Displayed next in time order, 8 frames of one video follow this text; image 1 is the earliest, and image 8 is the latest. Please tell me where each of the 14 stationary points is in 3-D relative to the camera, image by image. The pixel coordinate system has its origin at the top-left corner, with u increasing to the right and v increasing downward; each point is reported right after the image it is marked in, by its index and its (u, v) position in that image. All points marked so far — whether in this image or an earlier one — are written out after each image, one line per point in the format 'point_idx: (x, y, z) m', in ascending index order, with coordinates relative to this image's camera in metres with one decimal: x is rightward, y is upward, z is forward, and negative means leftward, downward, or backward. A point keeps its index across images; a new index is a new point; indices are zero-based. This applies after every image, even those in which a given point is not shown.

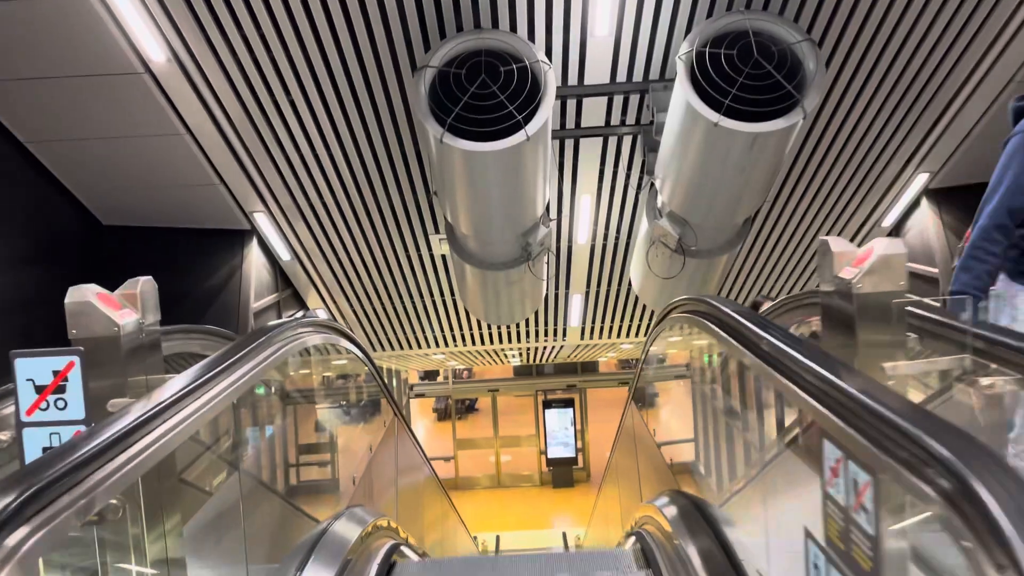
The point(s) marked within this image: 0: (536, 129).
0: (+0.1, +0.7, +3.5) m
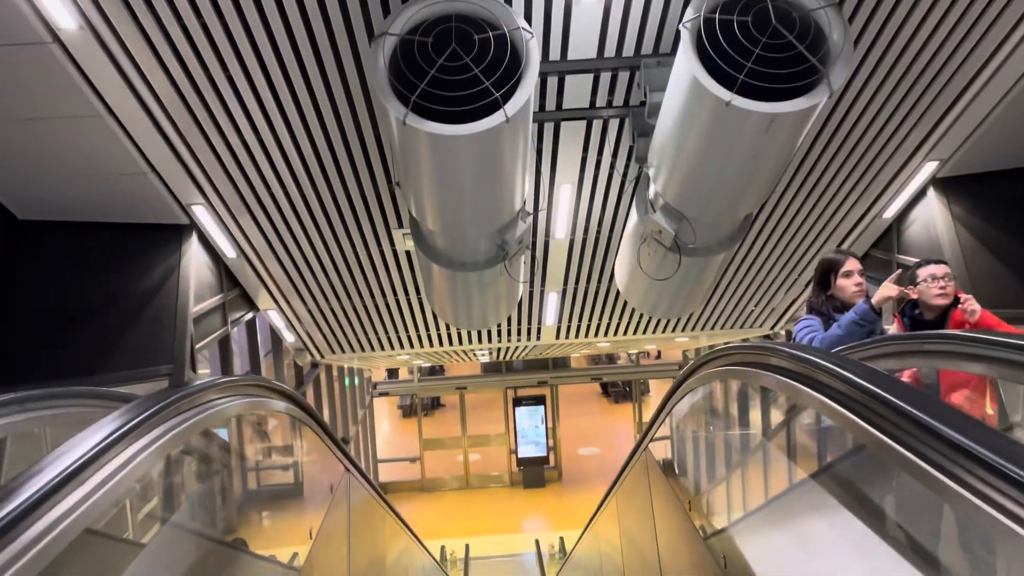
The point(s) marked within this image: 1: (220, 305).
0: (0.0, +0.7, +3.0) m
1: (-2.0, -0.1, +5.4) m
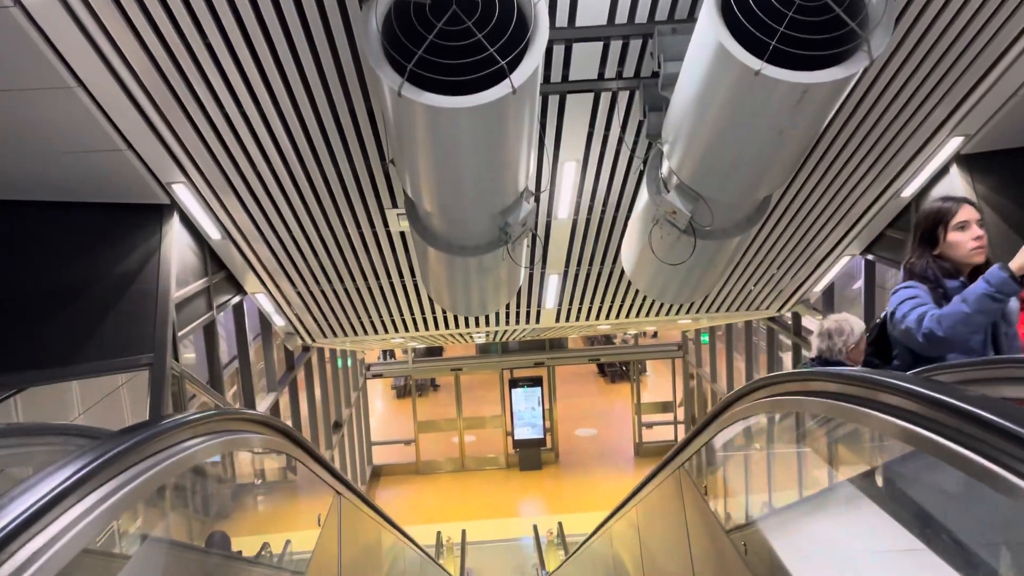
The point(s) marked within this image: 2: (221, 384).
0: (0.0, +0.7, +2.7) m
1: (-2.0, 0.0, +5.2) m
2: (-2.0, -0.6, +5.4) m
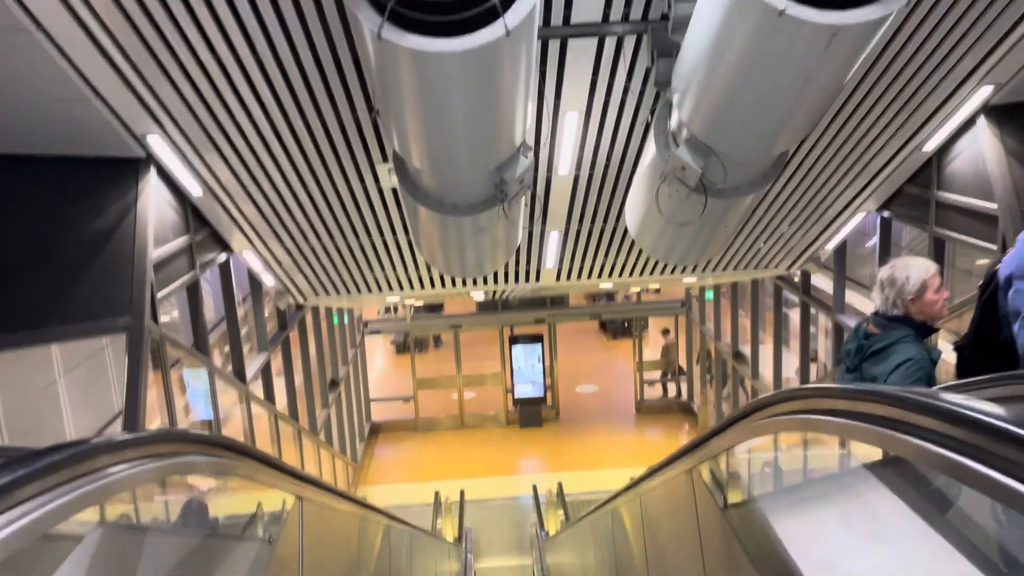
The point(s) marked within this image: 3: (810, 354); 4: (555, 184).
0: (0.0, +0.8, +2.4) m
1: (-2.0, +0.3, +4.9) m
2: (-2.0, -0.4, +5.1) m
3: (+2.9, -0.6, +7.7) m
4: (+0.3, +0.6, +4.8) m
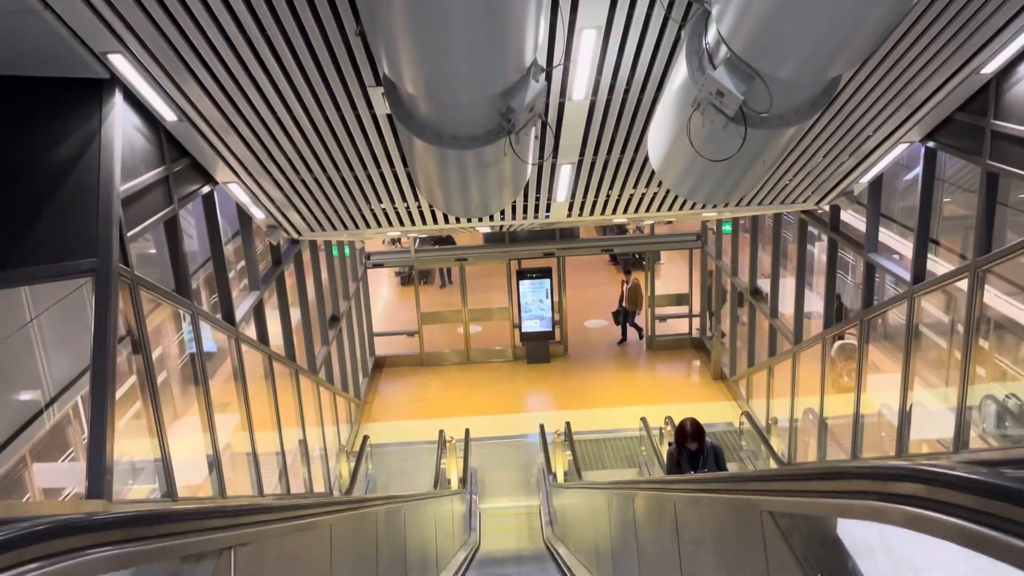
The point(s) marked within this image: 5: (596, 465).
0: (0.0, +0.9, +2.0) m
1: (-1.9, +0.6, +4.5) m
2: (-1.9, 0.0, +4.8) m
3: (+3.0, -0.1, +7.3) m
4: (+0.3, +1.0, +4.3) m
5: (+0.9, -1.9, +8.5) m
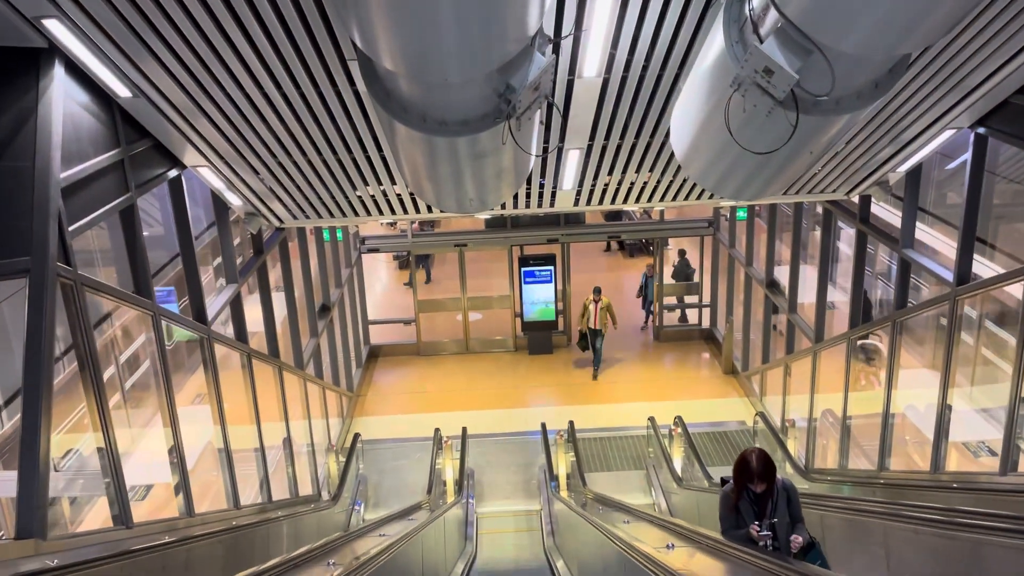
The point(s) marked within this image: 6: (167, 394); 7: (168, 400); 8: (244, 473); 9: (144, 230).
0: (0.0, +0.9, +1.4) m
1: (-1.9, +0.6, +4.0) m
2: (-1.9, 0.0, +4.3) m
3: (+3.0, 0.0, +6.8) m
4: (+0.3, +0.9, +3.8) m
5: (+0.9, -1.8, +8.0) m
6: (-2.0, -0.6, +4.5) m
7: (-1.9, -0.6, +4.5) m
8: (-2.0, -1.4, +5.9) m
9: (-2.0, +0.3, +4.5) m
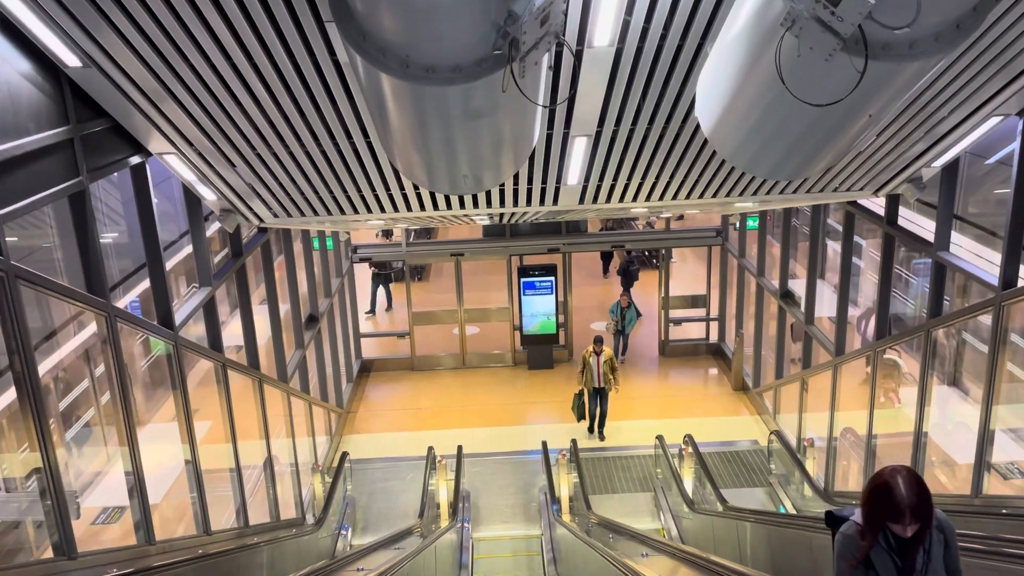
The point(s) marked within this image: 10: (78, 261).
0: (+0.1, +0.9, +1.0) m
1: (-1.9, +0.6, +3.5) m
2: (-1.9, 0.0, +3.8) m
3: (+3.0, -0.1, +6.3) m
4: (+0.3, +1.0, +3.4) m
5: (+0.9, -1.9, +7.5) m
6: (-2.0, -0.6, +4.1) m
7: (-1.9, -0.6, +4.0) m
8: (-2.0, -1.4, +5.4) m
9: (-2.0, +0.3, +4.0) m
10: (-2.0, +0.1, +3.7) m
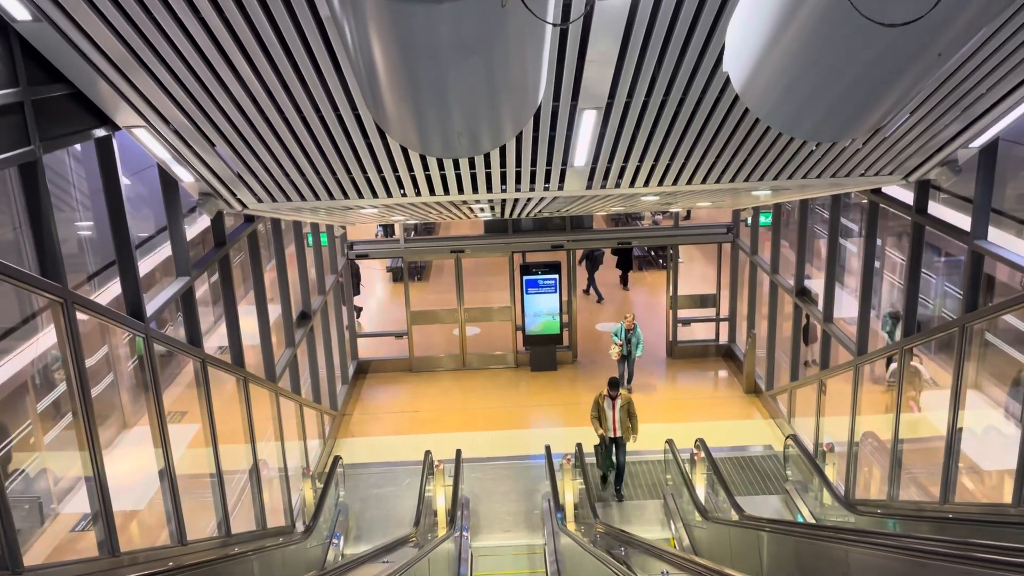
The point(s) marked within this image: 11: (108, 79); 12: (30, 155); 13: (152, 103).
0: (+0.1, +1.0, +0.6) m
1: (-1.9, +0.7, +3.2) m
2: (-1.9, +0.1, +3.5) m
3: (+3.0, -0.1, +5.9) m
4: (+0.3, +1.0, +3.0) m
5: (+0.9, -1.8, +7.1) m
6: (-1.9, -0.5, +3.7) m
7: (-1.9, -0.6, +3.7) m
8: (-2.0, -1.3, +5.0) m
9: (-2.0, +0.4, +3.7) m
10: (-2.0, +0.2, +3.3) m
11: (-1.8, +0.9, +3.6) m
12: (-1.9, +0.5, +3.1) m
13: (-1.7, +0.9, +3.8) m
